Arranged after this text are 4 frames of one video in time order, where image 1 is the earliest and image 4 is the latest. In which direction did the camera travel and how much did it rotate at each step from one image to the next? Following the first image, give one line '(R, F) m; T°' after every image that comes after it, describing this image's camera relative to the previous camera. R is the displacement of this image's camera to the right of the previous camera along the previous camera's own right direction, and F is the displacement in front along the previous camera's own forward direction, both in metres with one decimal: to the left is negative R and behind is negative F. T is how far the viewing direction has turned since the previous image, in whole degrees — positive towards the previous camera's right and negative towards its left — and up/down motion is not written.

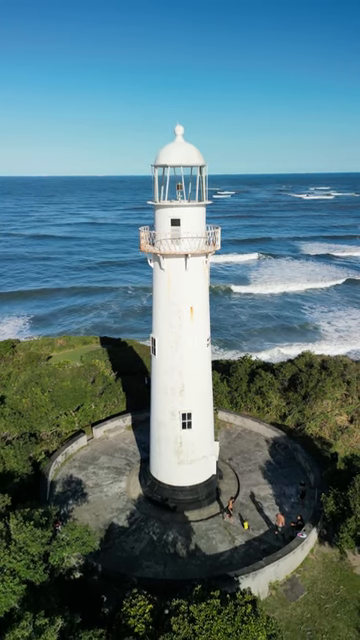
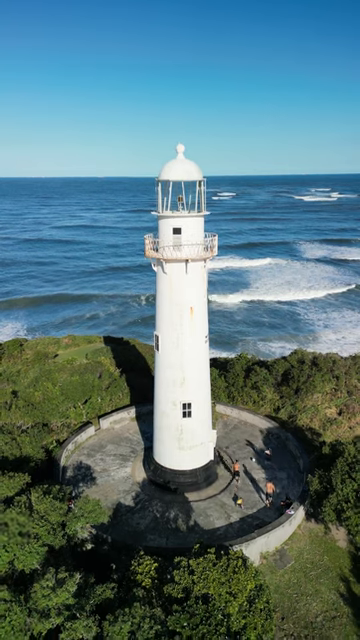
(0.0, -1.3) m; 0°
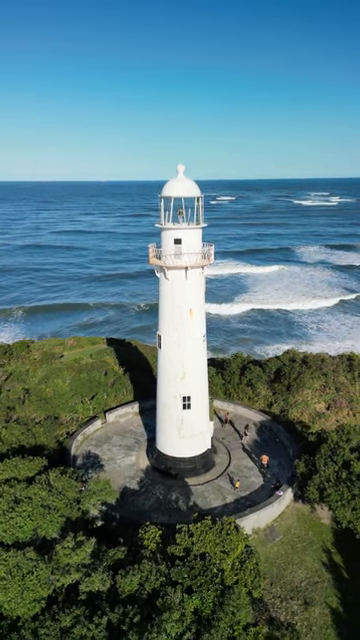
(-0.1, -1.5) m; 0°
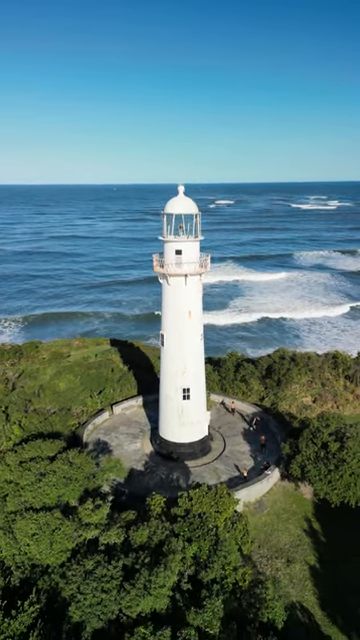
(-0.1, -2.1) m; 0°
